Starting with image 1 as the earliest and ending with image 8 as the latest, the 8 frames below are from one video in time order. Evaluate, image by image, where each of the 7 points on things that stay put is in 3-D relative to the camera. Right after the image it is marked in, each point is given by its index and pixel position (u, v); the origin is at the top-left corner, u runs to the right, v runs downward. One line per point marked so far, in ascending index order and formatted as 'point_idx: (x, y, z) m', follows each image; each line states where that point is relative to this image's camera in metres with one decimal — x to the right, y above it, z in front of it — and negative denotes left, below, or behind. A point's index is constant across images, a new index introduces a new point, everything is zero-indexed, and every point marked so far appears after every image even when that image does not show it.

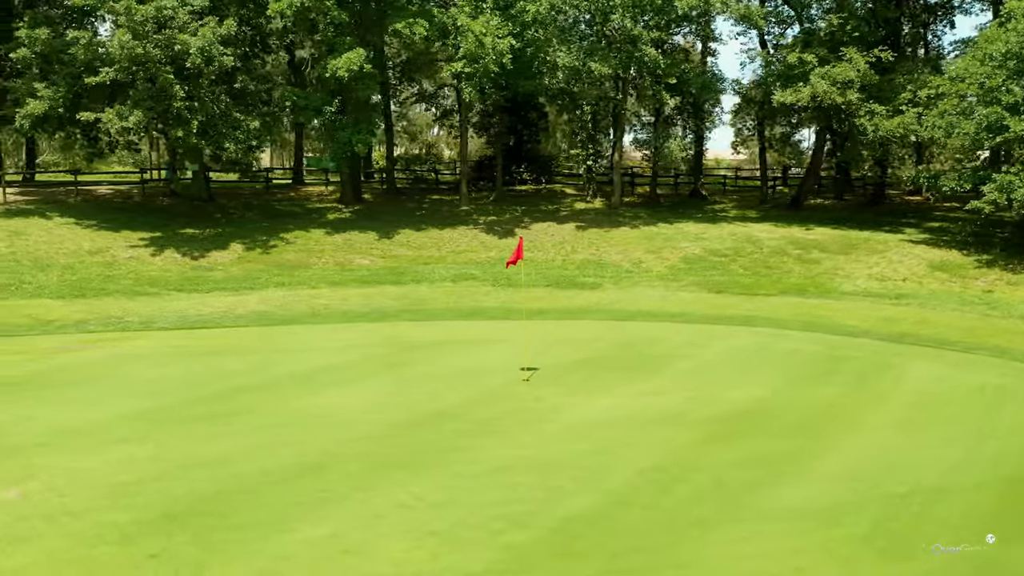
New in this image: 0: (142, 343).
0: (-5.9, -0.9, +12.9) m
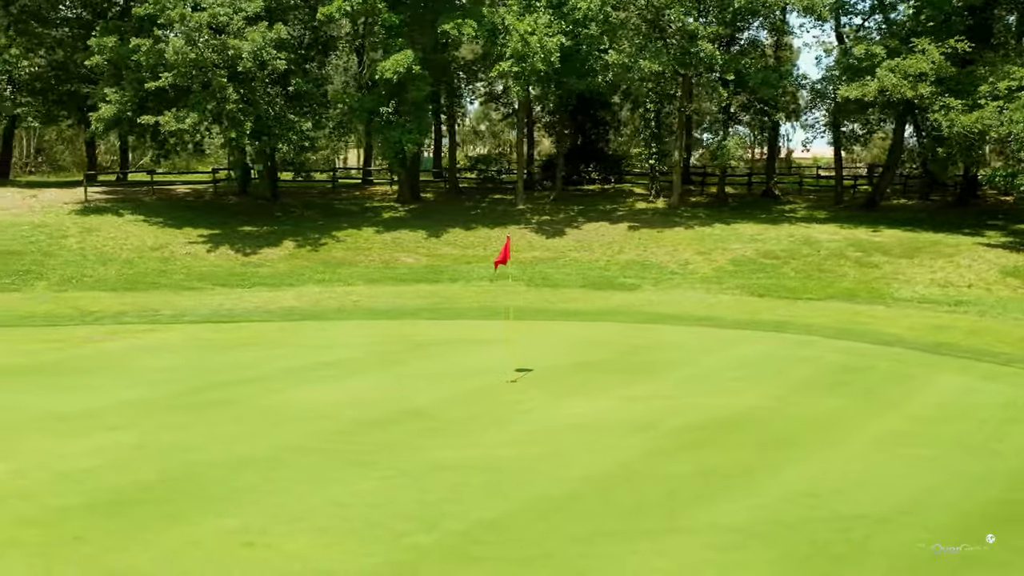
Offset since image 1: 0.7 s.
0: (-5.8, -0.8, +13.5) m
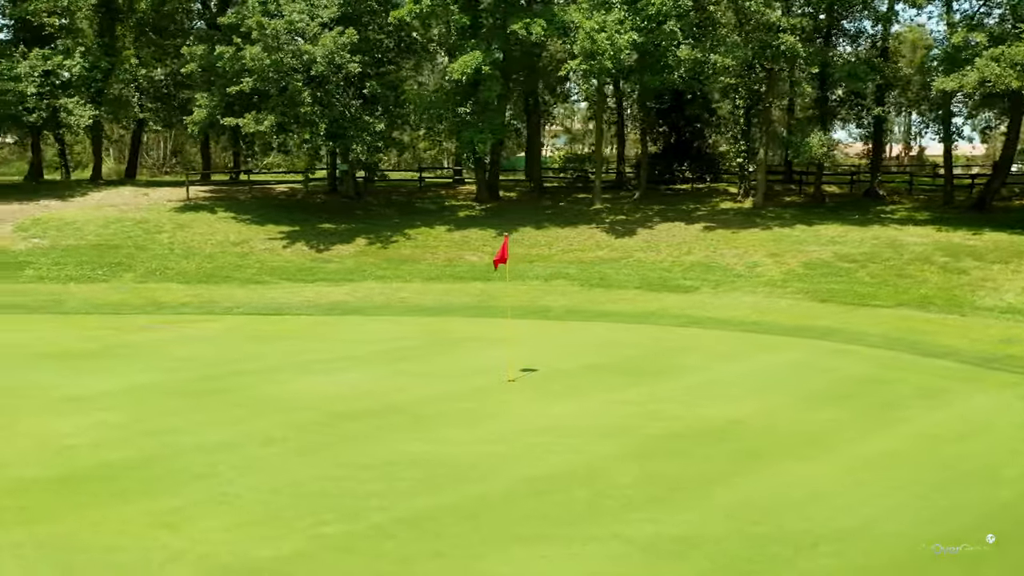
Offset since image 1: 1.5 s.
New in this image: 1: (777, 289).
0: (-5.3, -0.7, +14.4) m
1: (+5.9, 0.0, +18.1) m
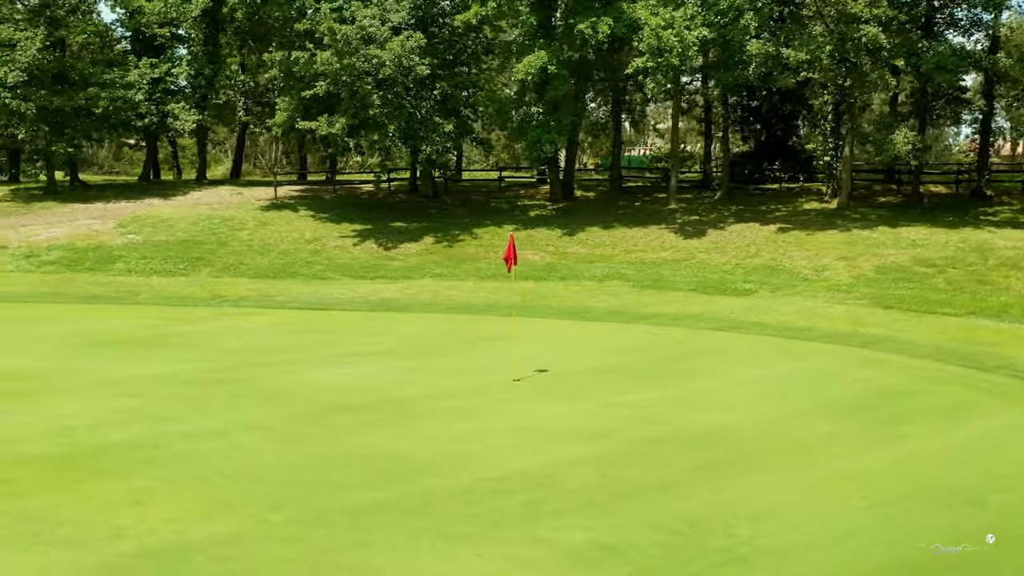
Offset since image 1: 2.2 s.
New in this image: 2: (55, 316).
0: (-4.7, -0.6, +15.1) m
1: (+6.9, -0.1, +17.2) m
2: (-8.8, -0.5, +15.6) m
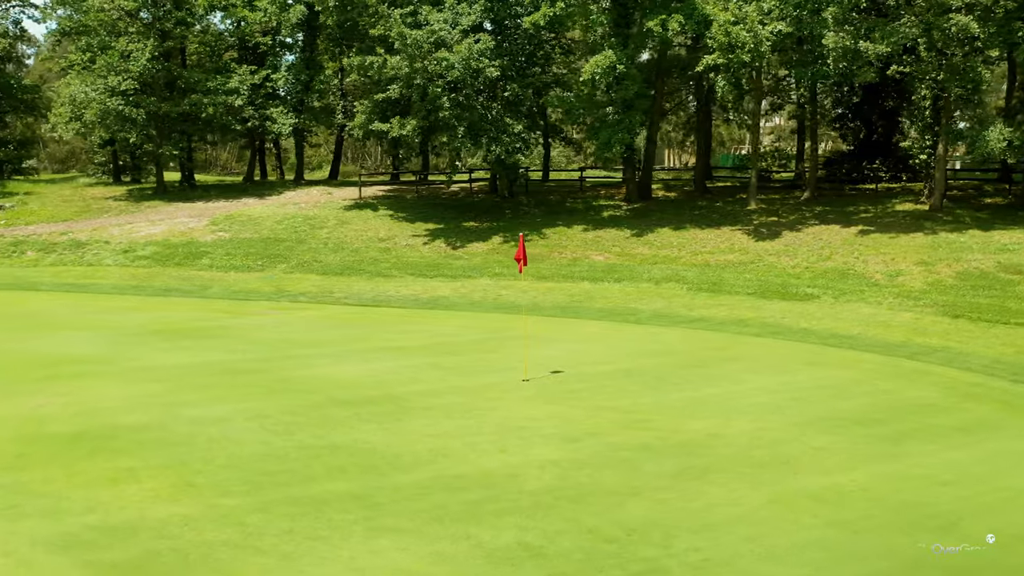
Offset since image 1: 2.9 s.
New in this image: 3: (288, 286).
0: (-3.9, -0.5, +15.8) m
1: (+7.9, -0.3, +16.2) m
2: (-7.9, -0.4, +16.9) m
3: (-5.1, 0.0, +18.7) m
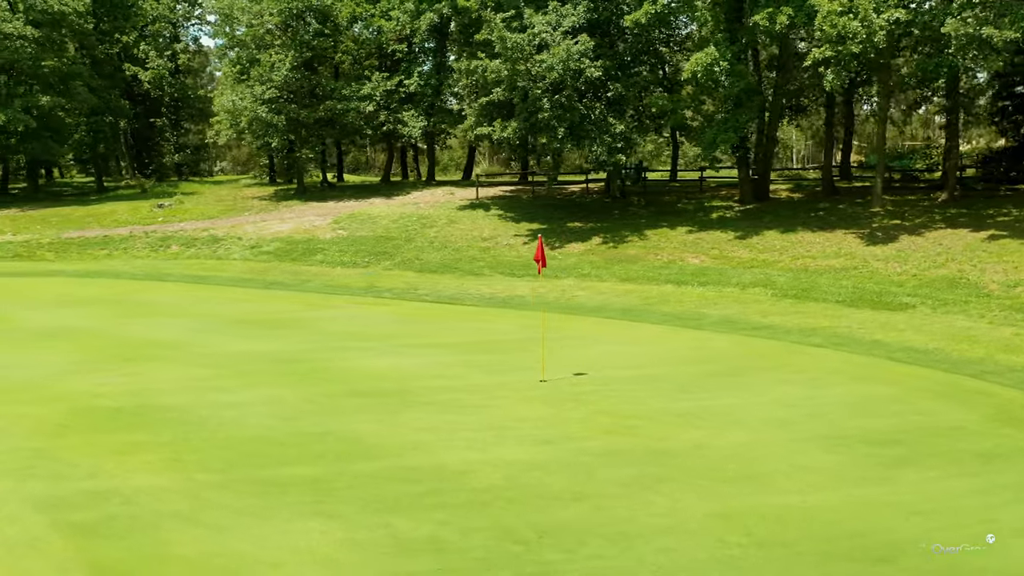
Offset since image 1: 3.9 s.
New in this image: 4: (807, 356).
0: (-2.5, -0.4, +16.6) m
1: (+9.1, -0.5, +14.6) m
2: (-6.2, -0.2, +18.4) m
3: (-3.2, +0.1, +19.7) m
4: (+4.4, -1.0, +12.2) m
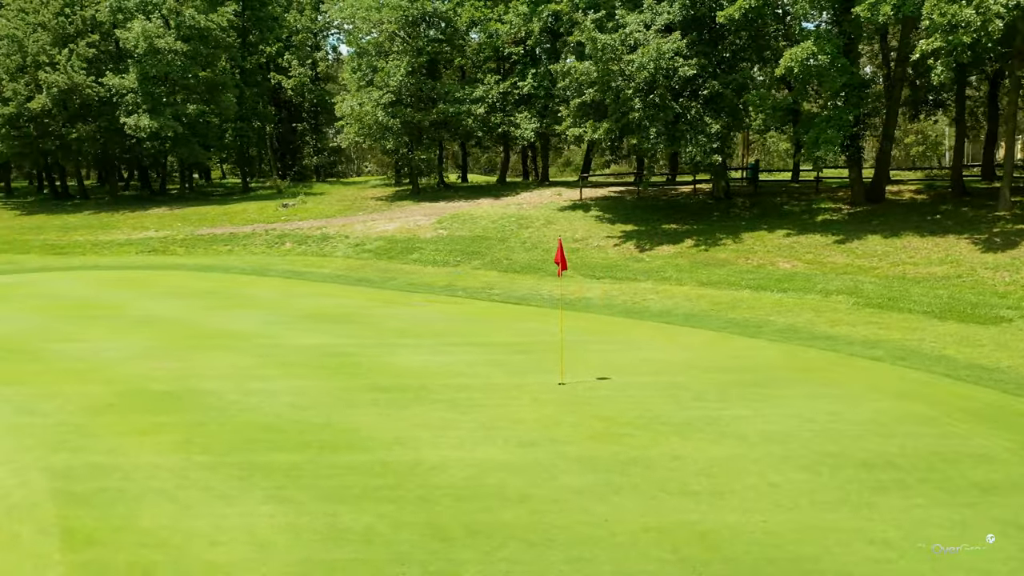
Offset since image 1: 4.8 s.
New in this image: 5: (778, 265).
0: (-1.2, -0.4, +17.0) m
1: (+9.9, -0.7, +12.9) m
2: (-4.5, -0.1, +19.5) m
3: (-1.3, +0.2, +20.2) m
4: (+4.9, -1.1, +11.5) m
5: (+6.4, +0.5, +19.9) m
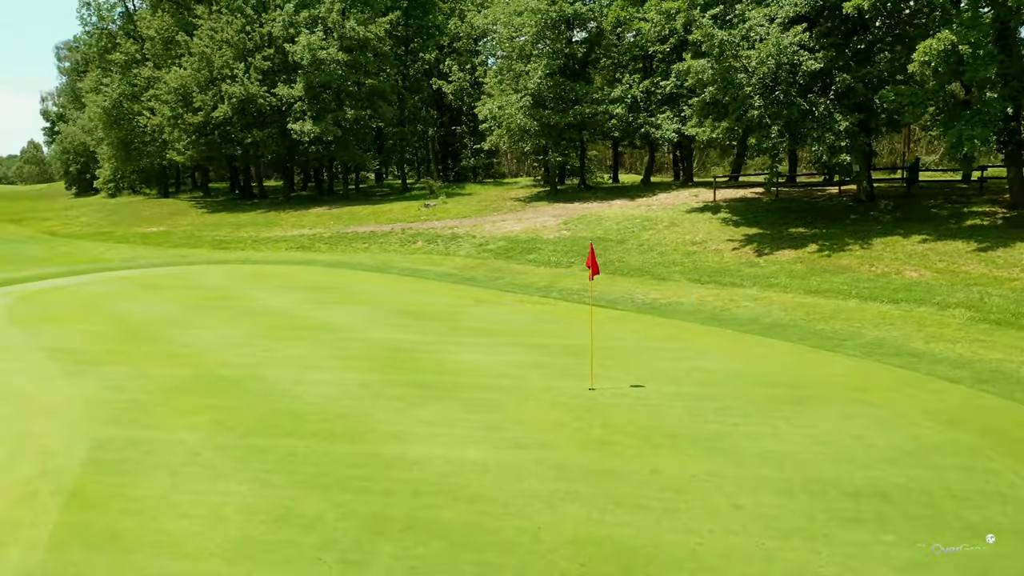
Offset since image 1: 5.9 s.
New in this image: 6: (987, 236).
0: (+0.6, -0.4, +17.1) m
1: (+10.5, -1.0, +10.8) m
2: (-2.1, -0.1, +20.3) m
3: (+1.3, +0.1, +20.2) m
4: (+5.3, -1.3, +10.4) m
5: (+8.7, +0.3, +18.3) m
6: (+11.4, +1.2, +19.5) m
